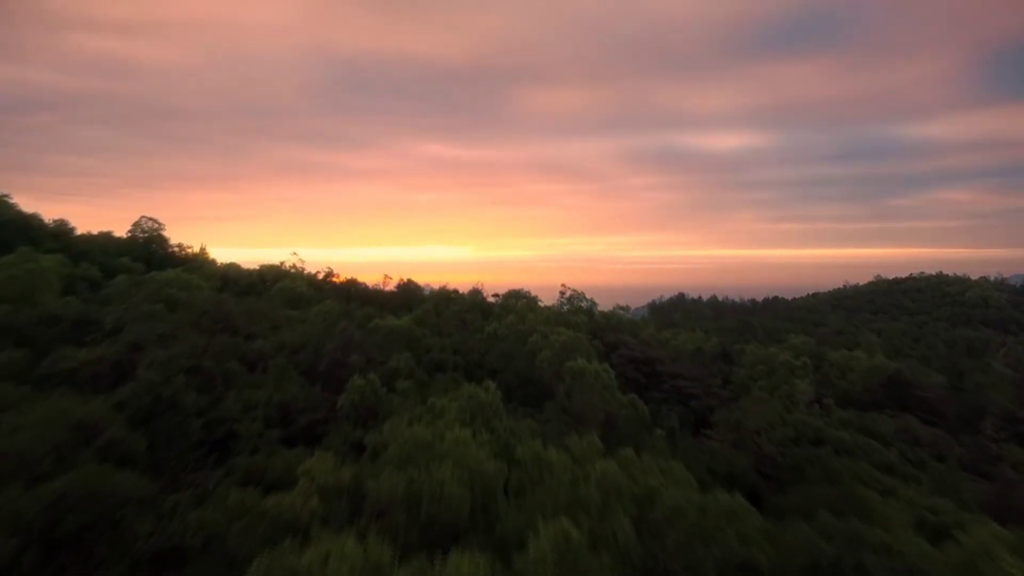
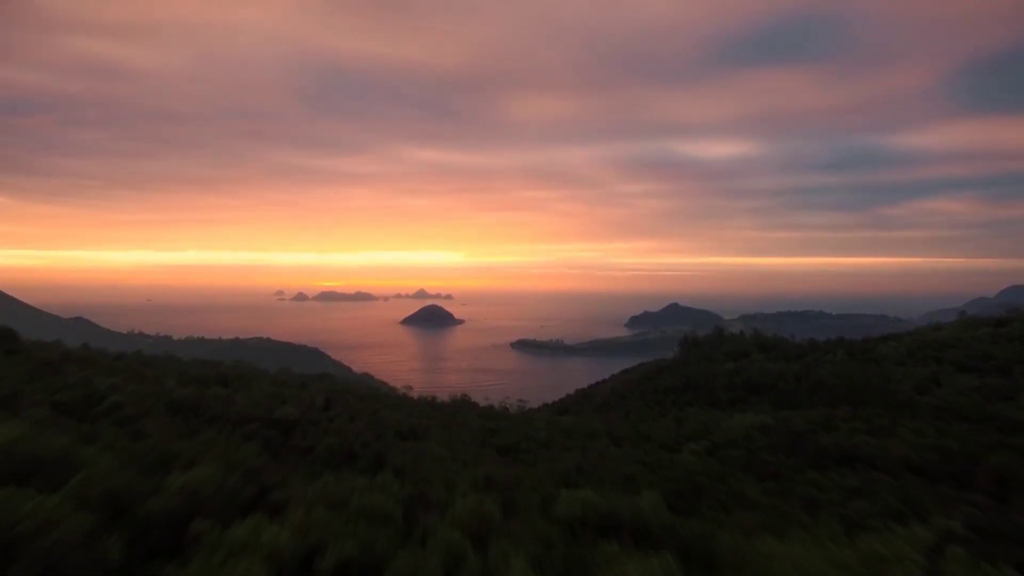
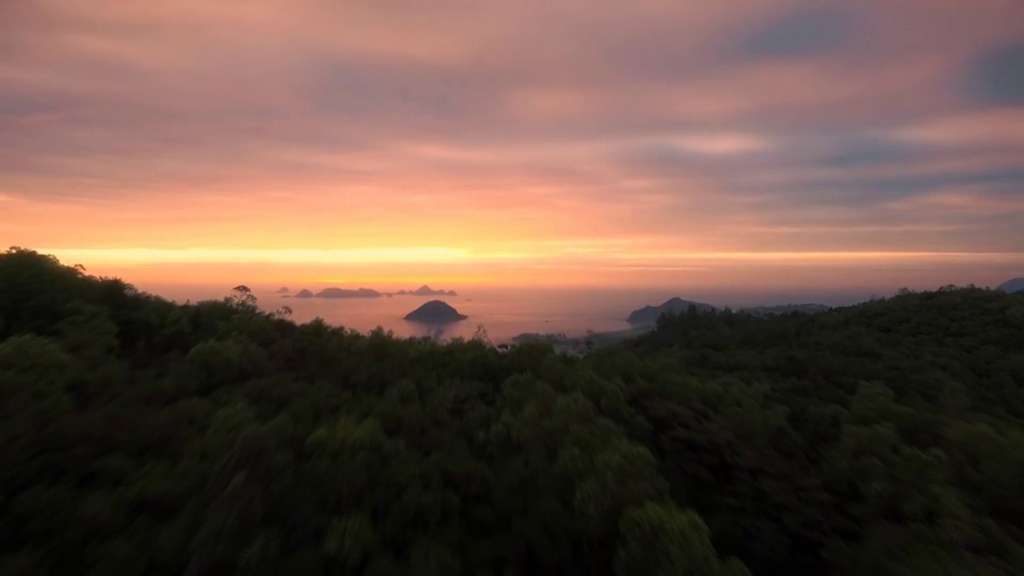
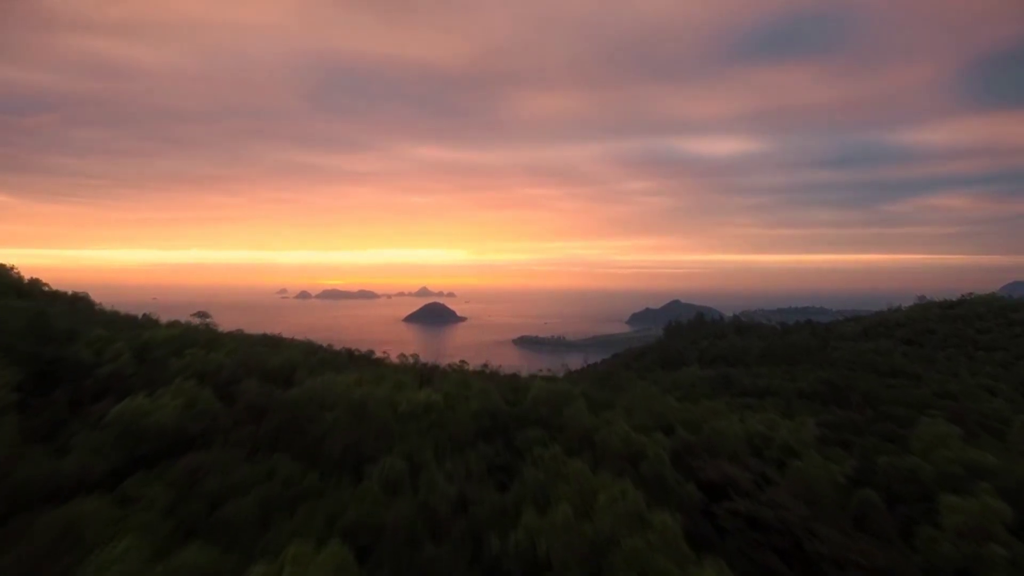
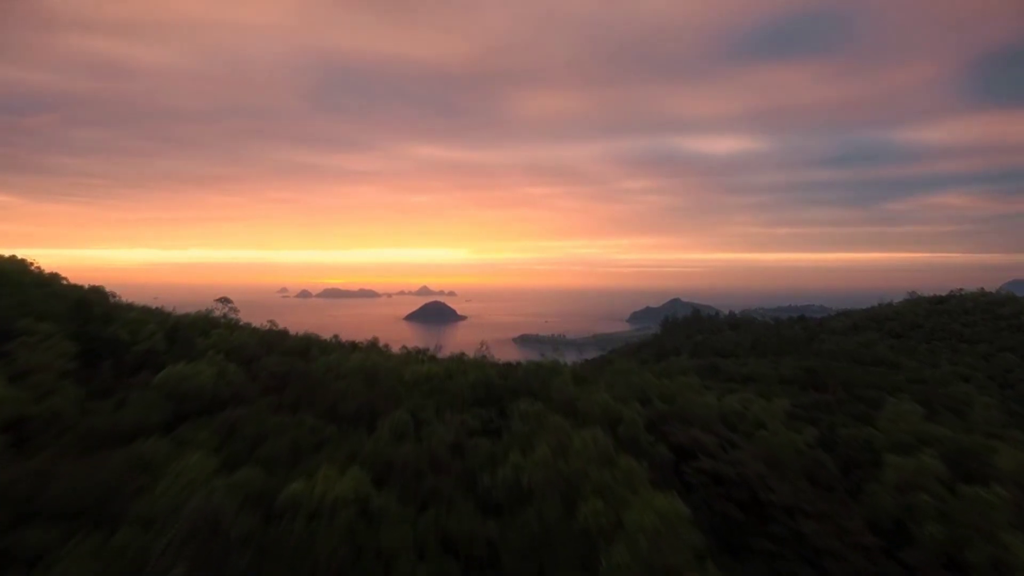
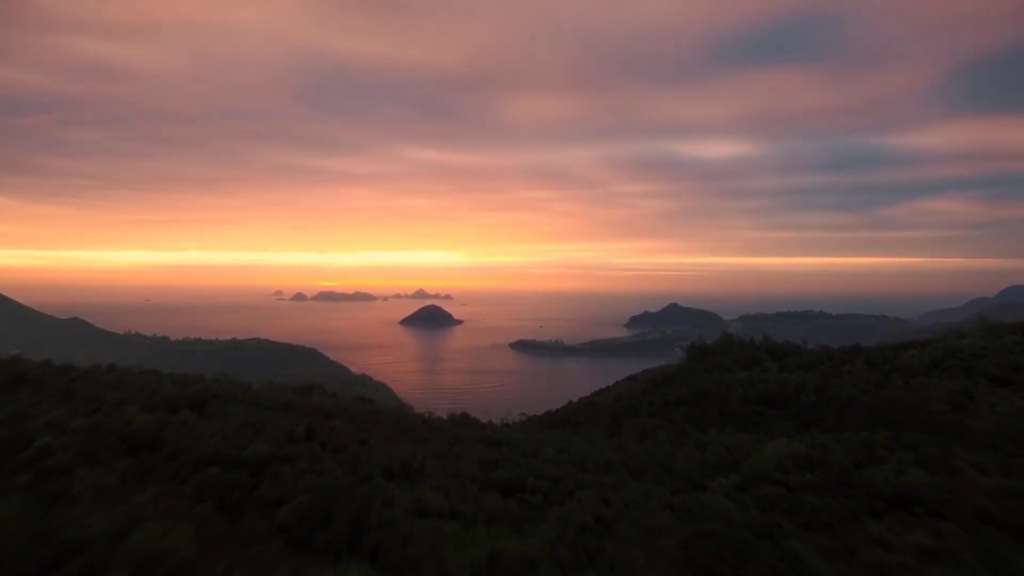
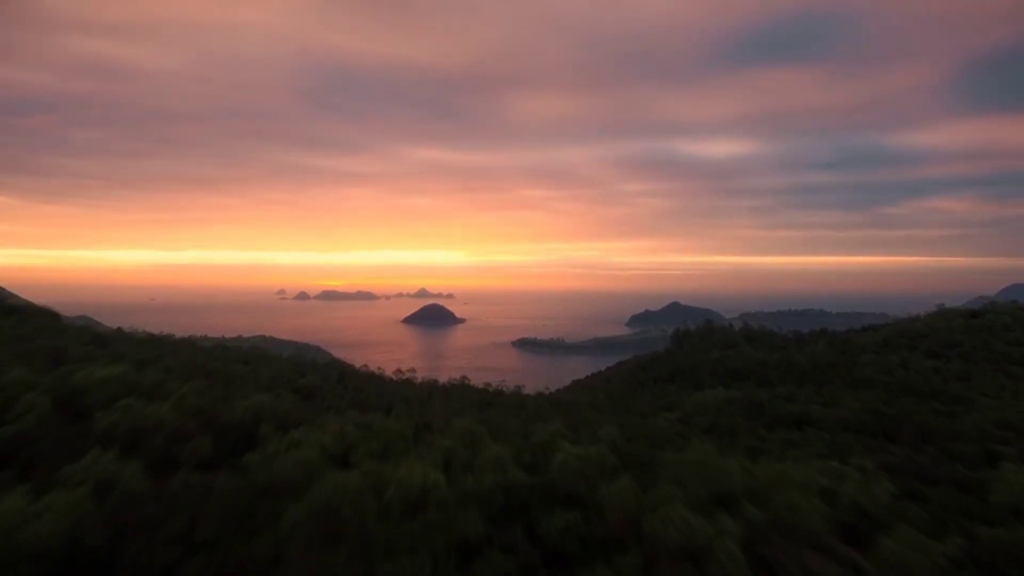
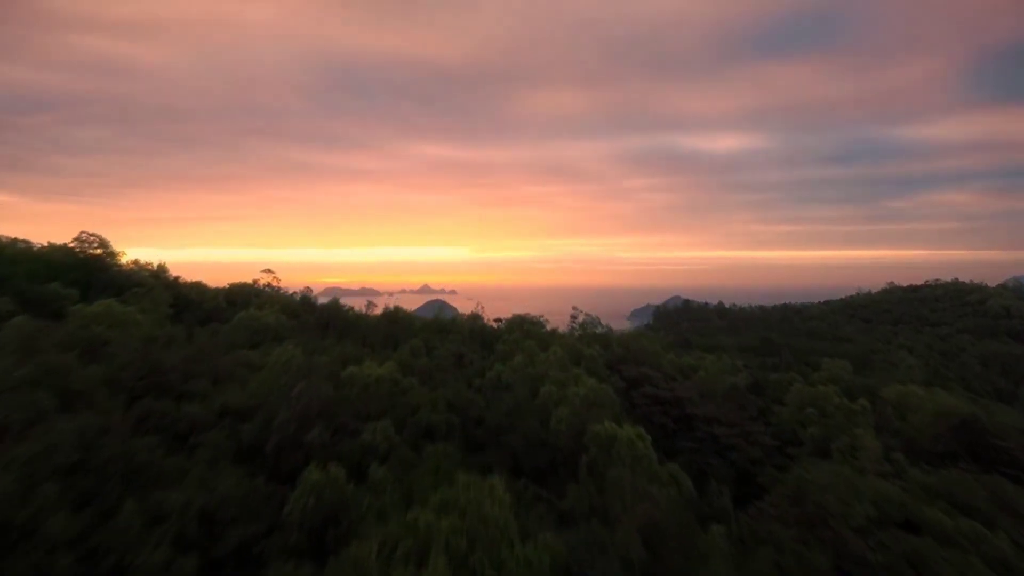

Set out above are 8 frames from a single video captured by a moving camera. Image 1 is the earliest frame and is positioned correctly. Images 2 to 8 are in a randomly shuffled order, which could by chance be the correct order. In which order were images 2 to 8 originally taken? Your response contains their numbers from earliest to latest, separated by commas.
8, 3, 5, 4, 7, 2, 6
